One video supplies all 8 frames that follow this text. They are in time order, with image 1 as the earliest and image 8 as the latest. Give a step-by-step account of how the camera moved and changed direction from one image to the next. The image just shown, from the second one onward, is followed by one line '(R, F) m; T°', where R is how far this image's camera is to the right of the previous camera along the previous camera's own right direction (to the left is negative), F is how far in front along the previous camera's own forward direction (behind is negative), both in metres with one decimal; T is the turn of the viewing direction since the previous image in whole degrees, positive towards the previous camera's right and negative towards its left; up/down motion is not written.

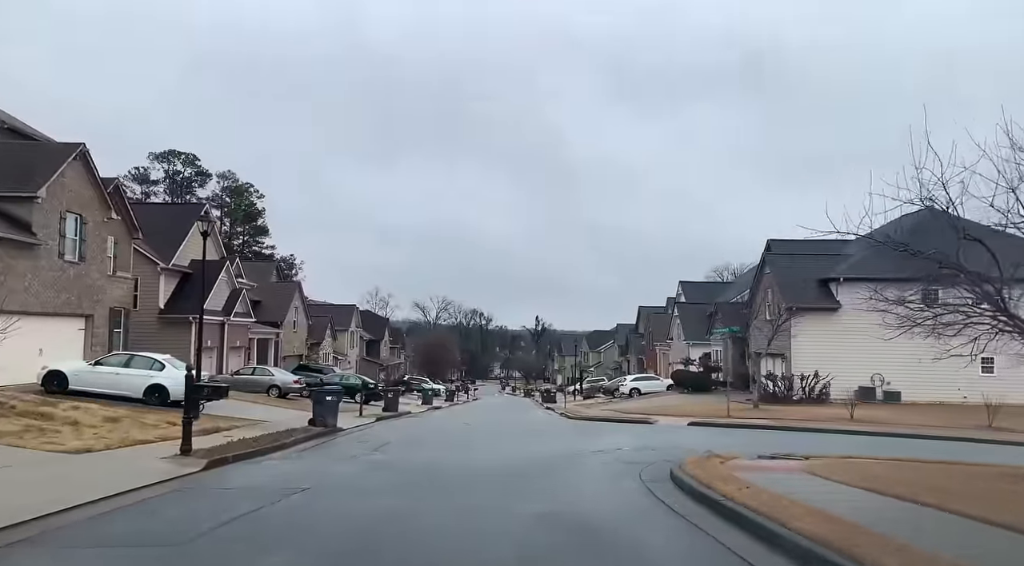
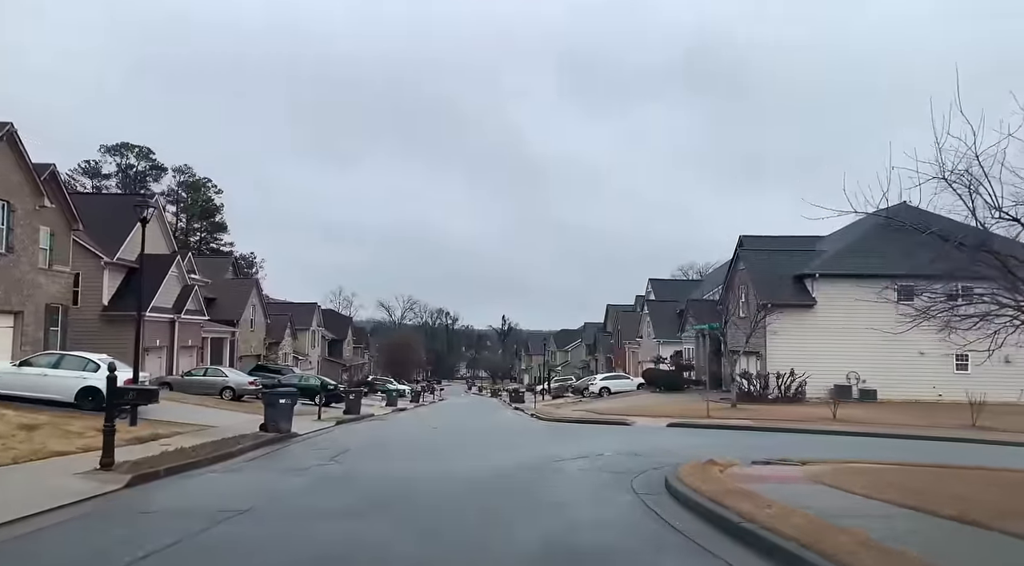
(-0.1, +1.5) m; +3°
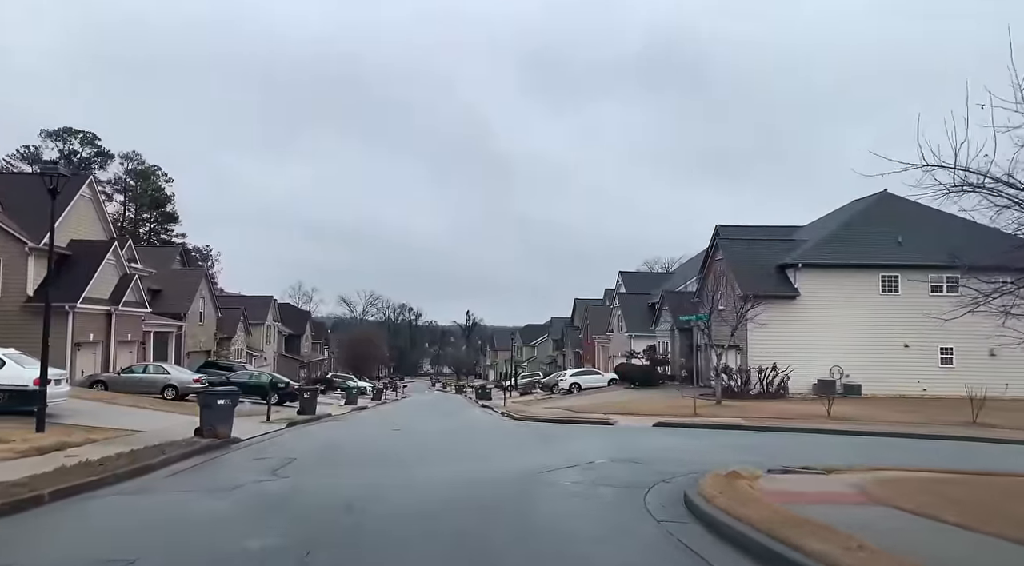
(-0.2, +2.2) m; +3°
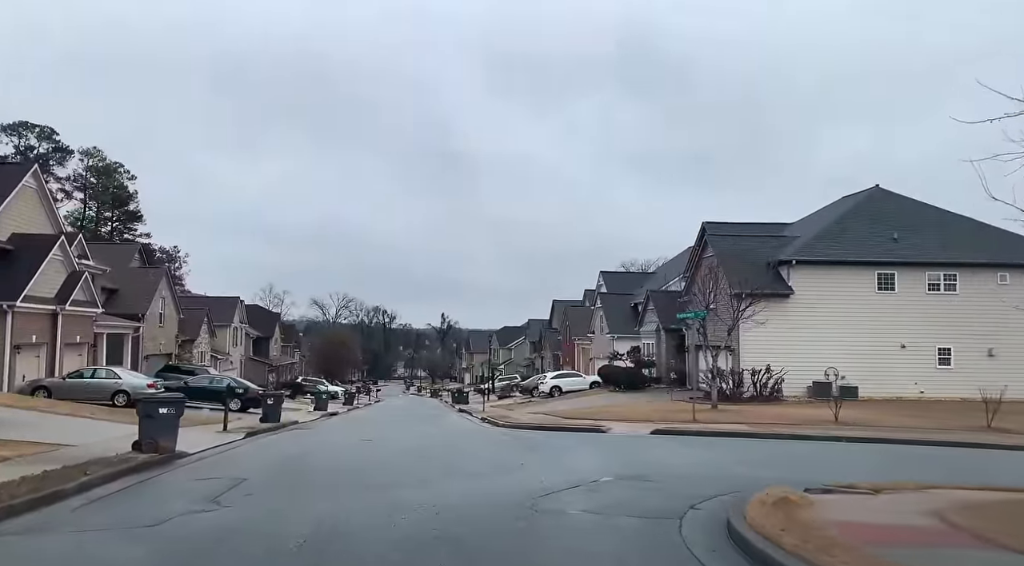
(-0.2, +2.0) m; +2°
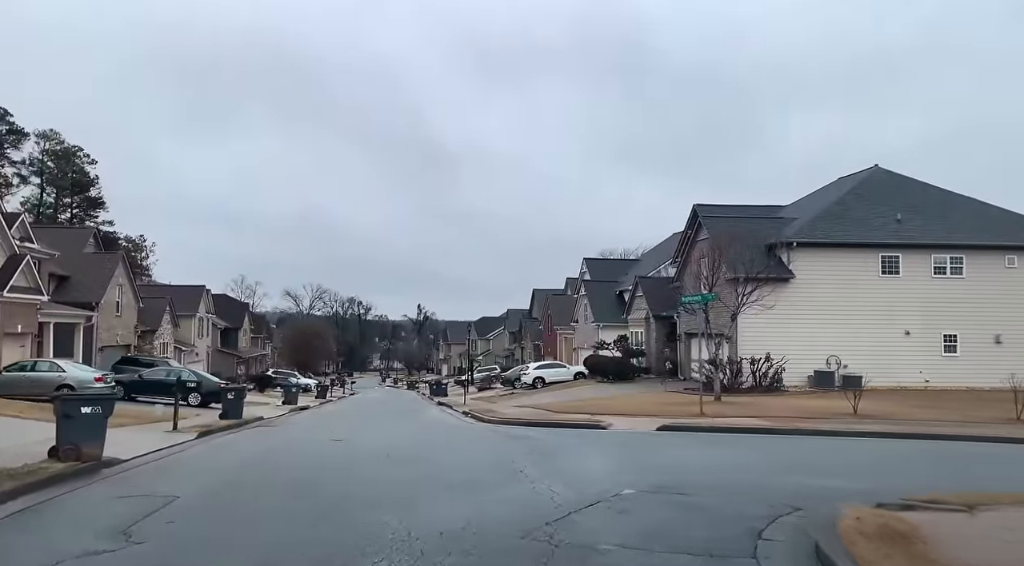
(-0.3, +2.2) m; +2°
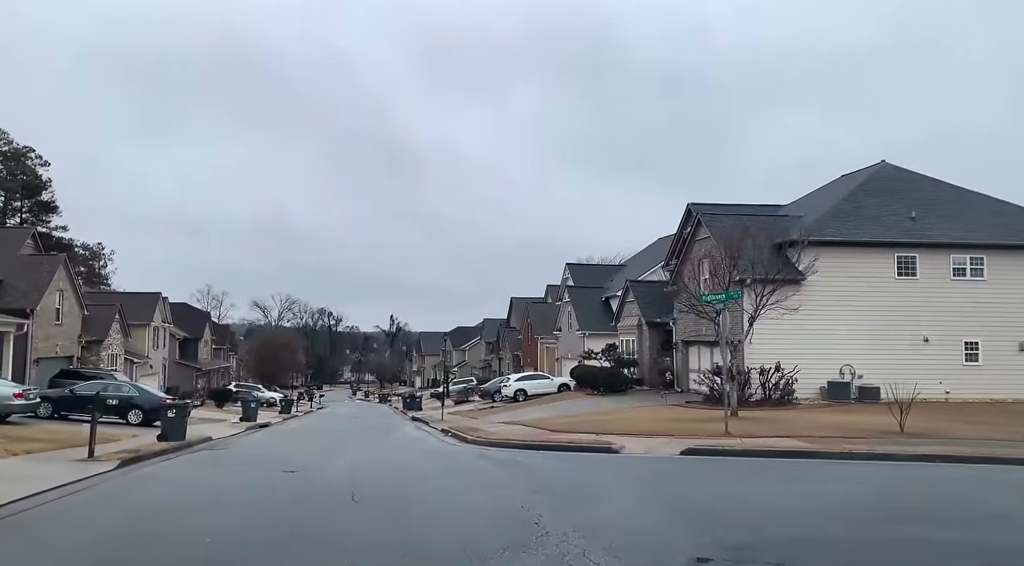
(-0.4, +3.1) m; +2°
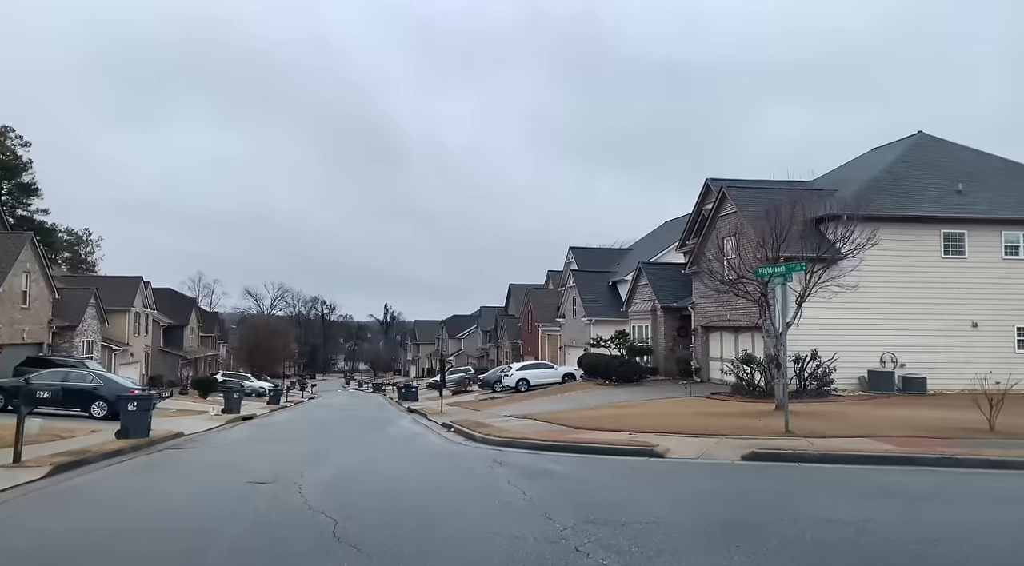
(-0.4, +2.7) m; 0°
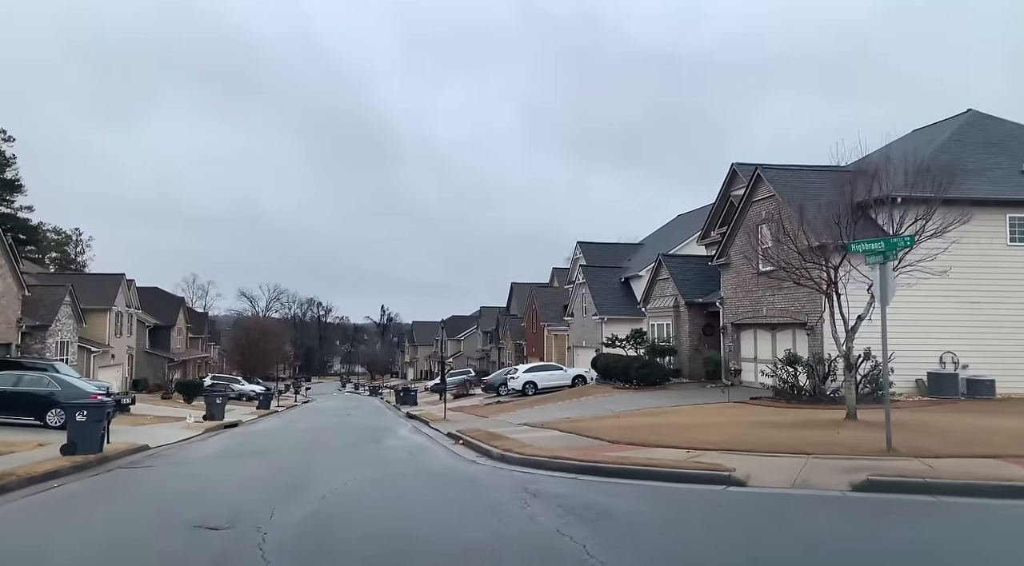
(-0.5, +2.9) m; 0°
